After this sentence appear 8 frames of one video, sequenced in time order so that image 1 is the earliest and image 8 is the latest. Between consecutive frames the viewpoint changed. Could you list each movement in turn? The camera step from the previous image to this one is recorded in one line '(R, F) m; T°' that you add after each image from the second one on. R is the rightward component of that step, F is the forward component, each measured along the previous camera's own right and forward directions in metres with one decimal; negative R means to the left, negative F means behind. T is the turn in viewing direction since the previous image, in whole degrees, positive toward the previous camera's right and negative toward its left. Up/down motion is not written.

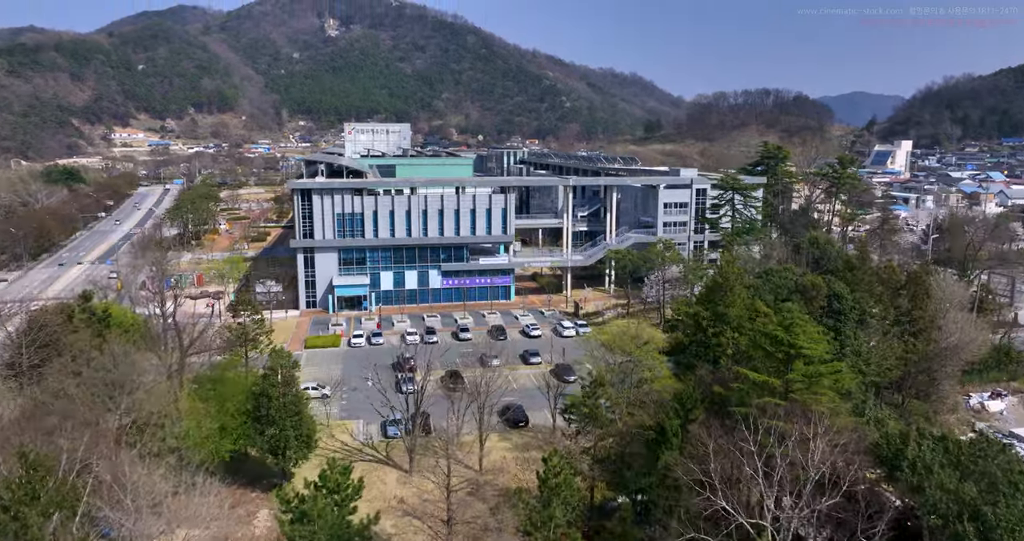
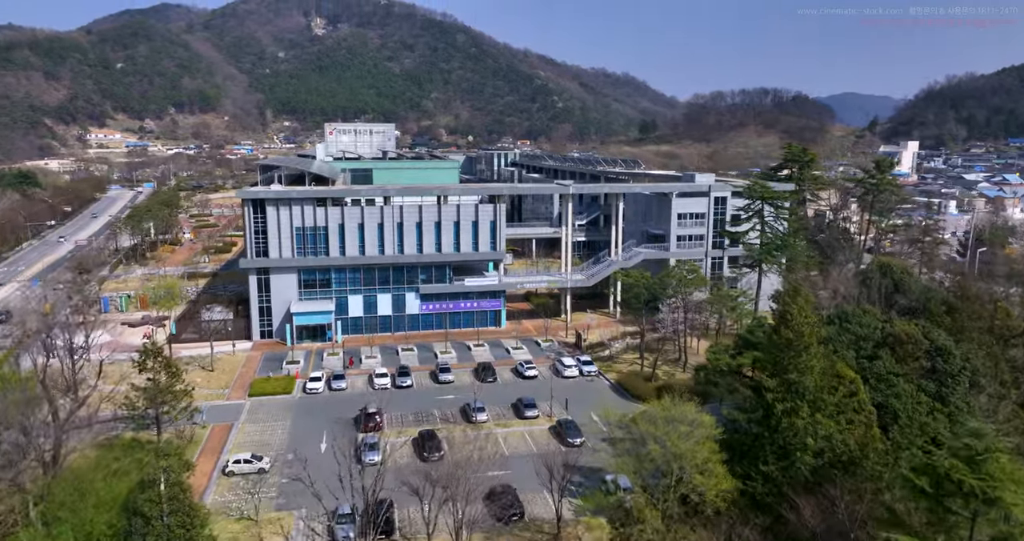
(0.0, +6.6) m; +1°
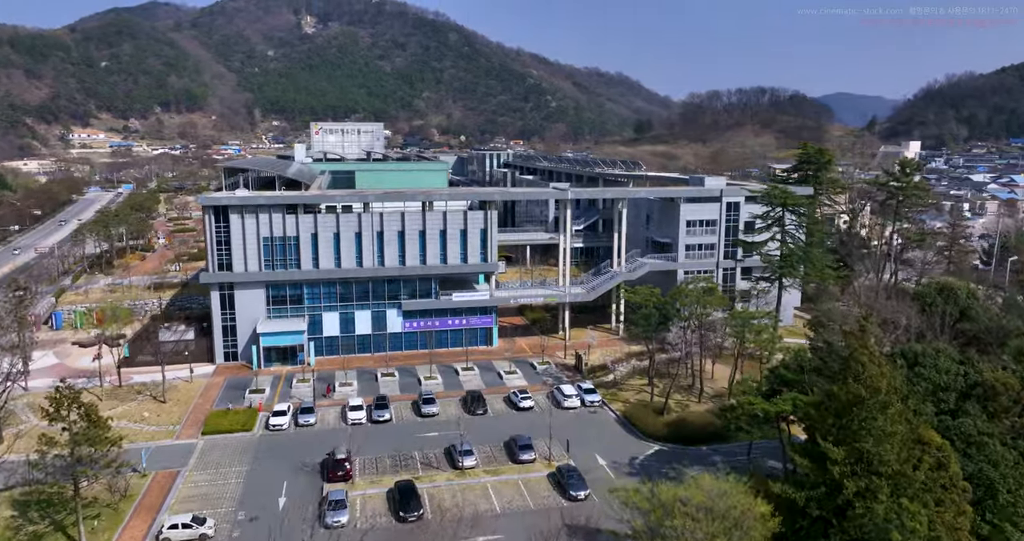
(0.0, +3.8) m; +1°
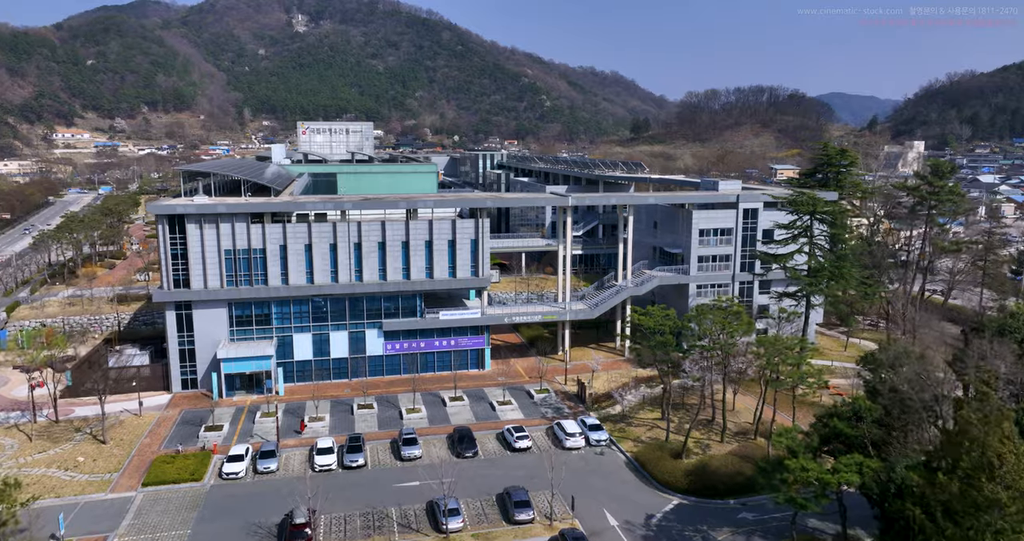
(0.0, +3.8) m; 0°
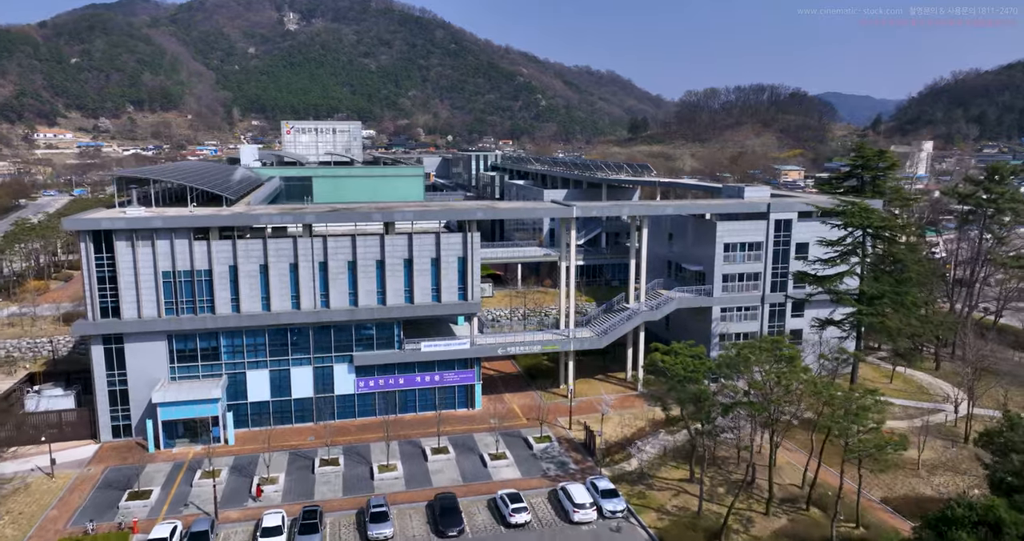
(0.0, +4.9) m; 0°
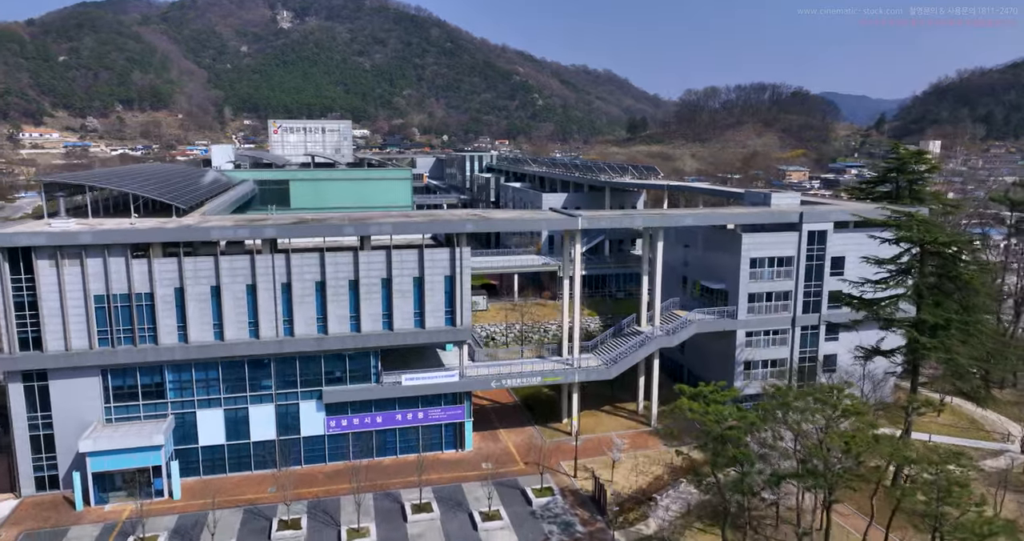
(0.0, +3.8) m; 0°
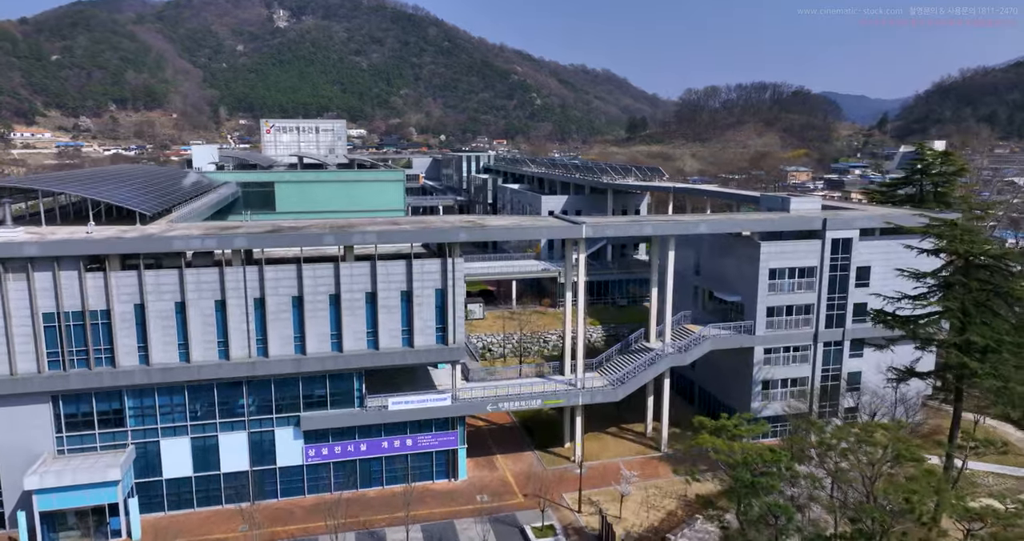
(0.0, +2.2) m; 0°
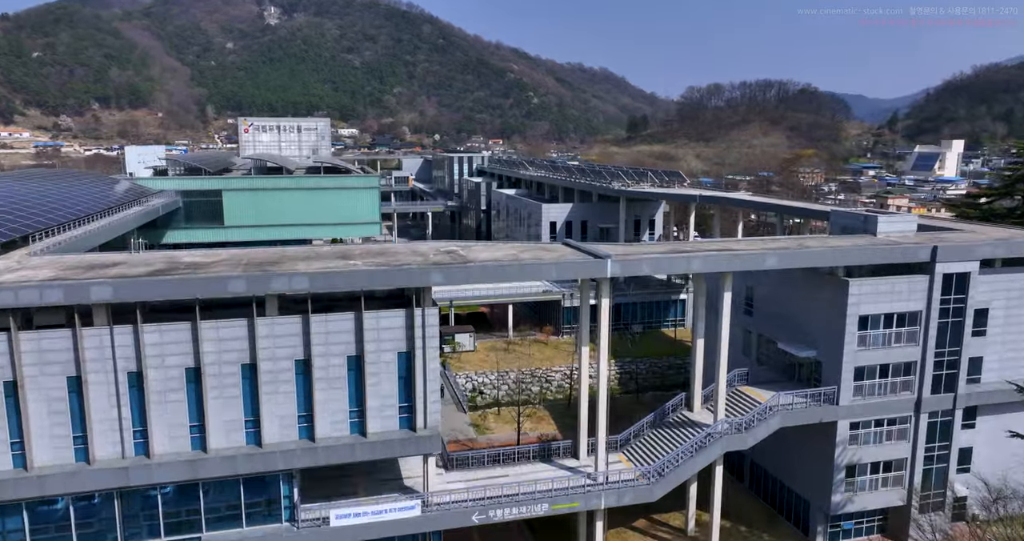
(0.0, +6.5) m; 0°
